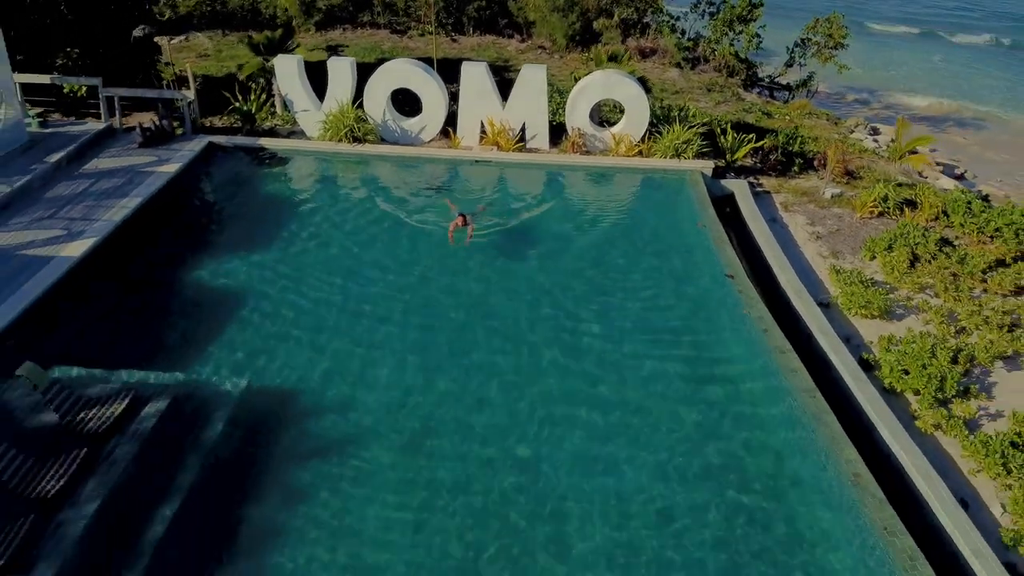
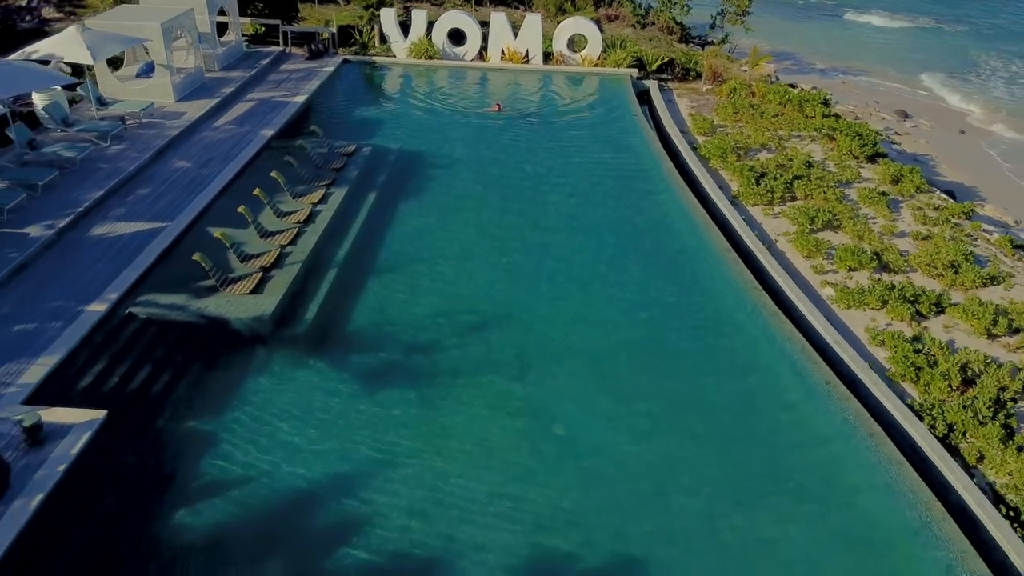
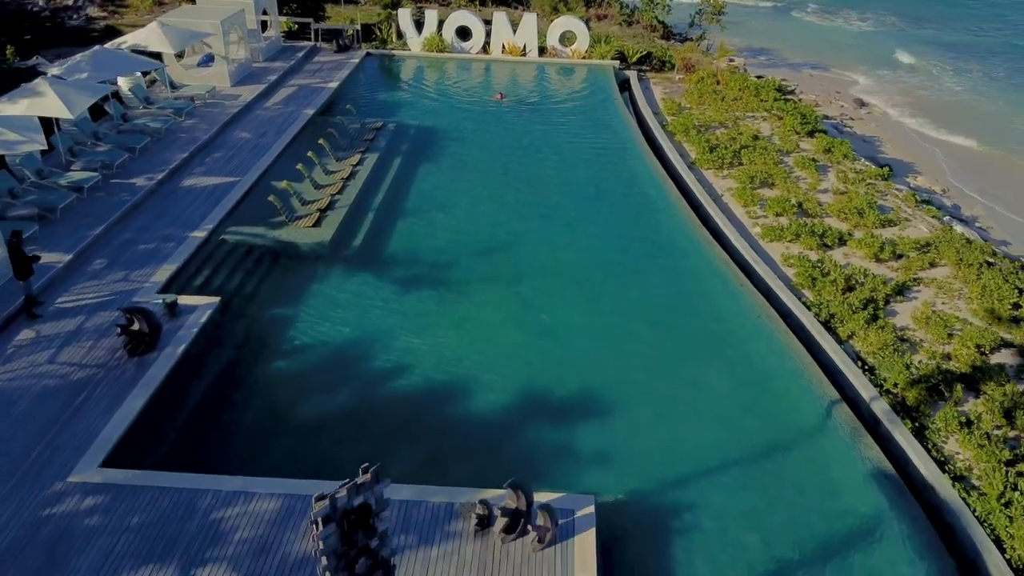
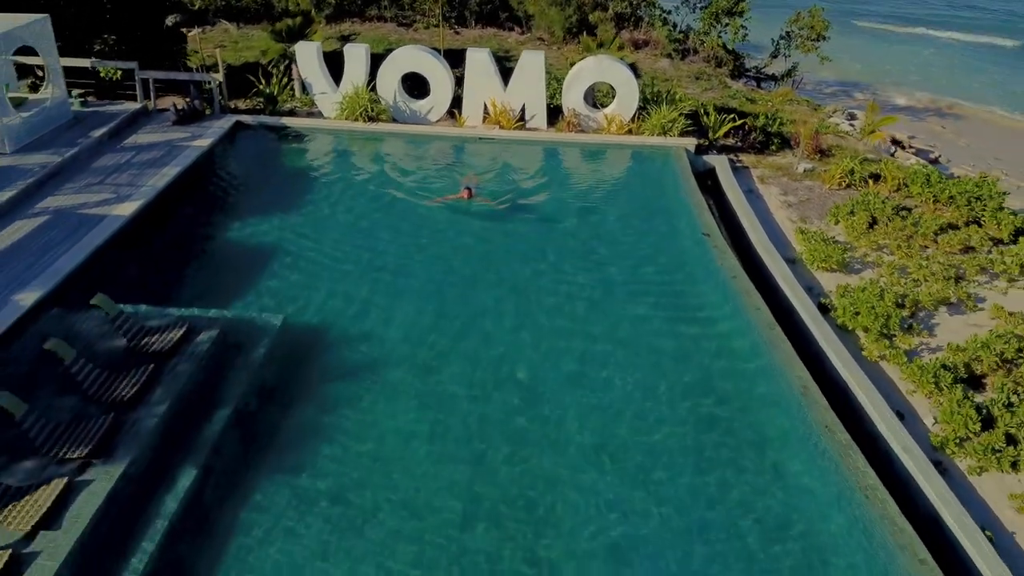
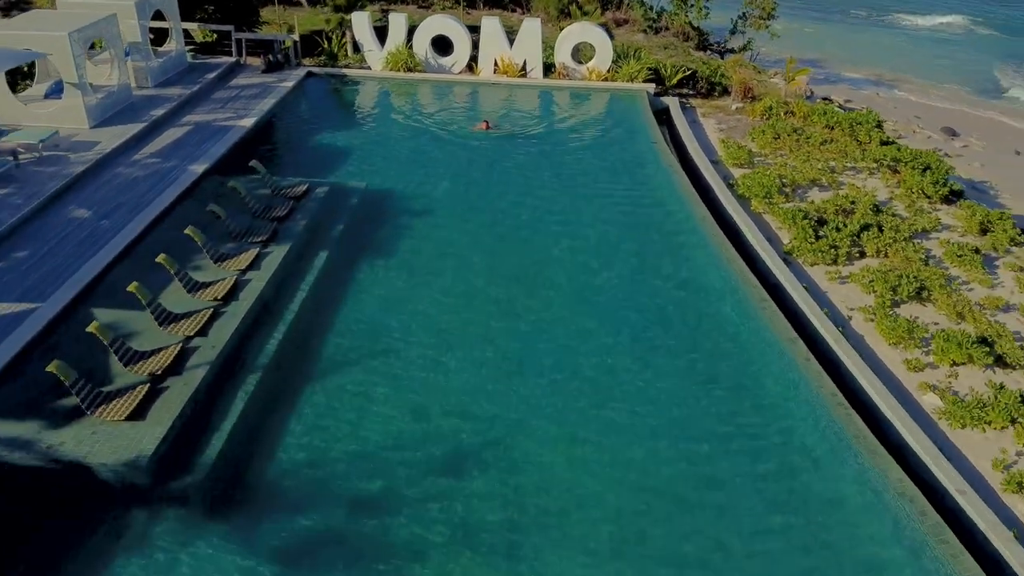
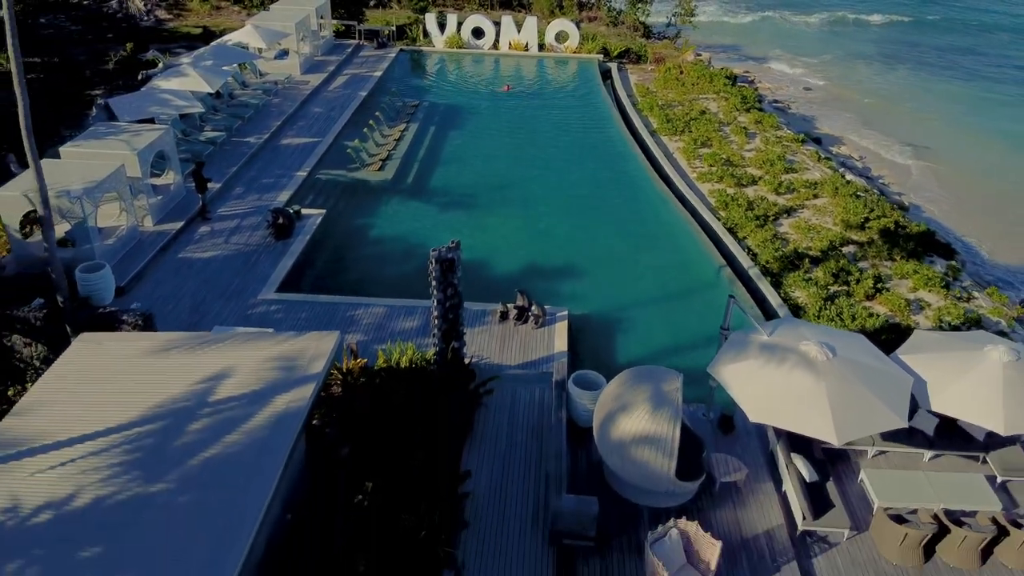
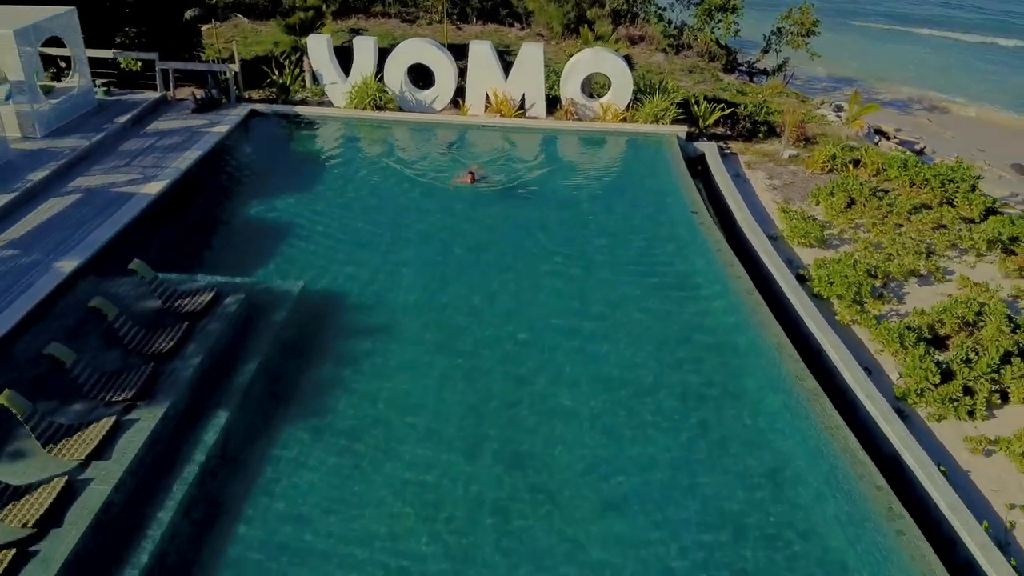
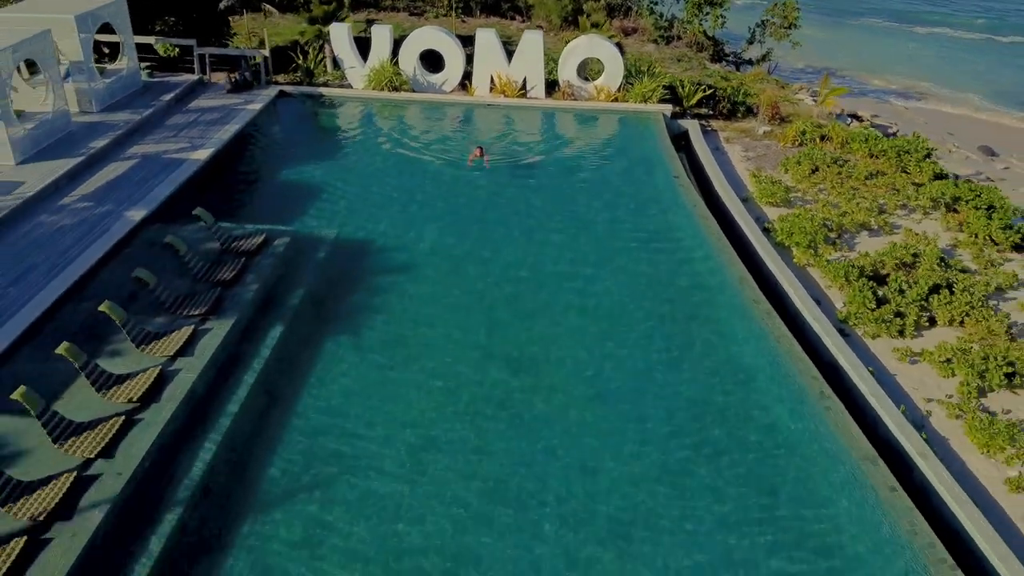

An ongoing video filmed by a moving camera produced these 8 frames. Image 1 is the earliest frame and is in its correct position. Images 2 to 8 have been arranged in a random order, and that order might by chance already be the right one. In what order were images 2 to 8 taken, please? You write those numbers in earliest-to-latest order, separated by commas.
4, 7, 8, 5, 2, 3, 6
